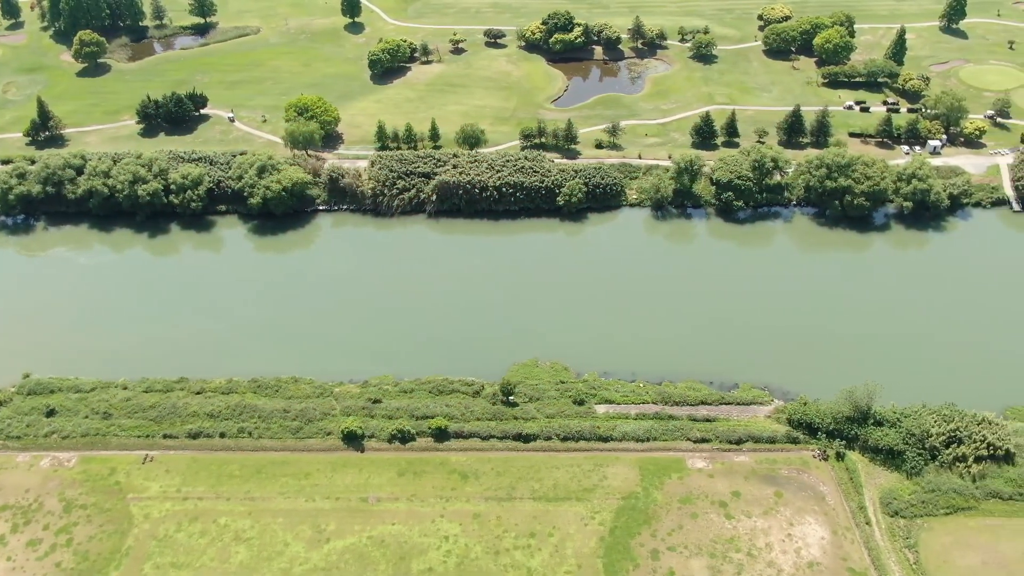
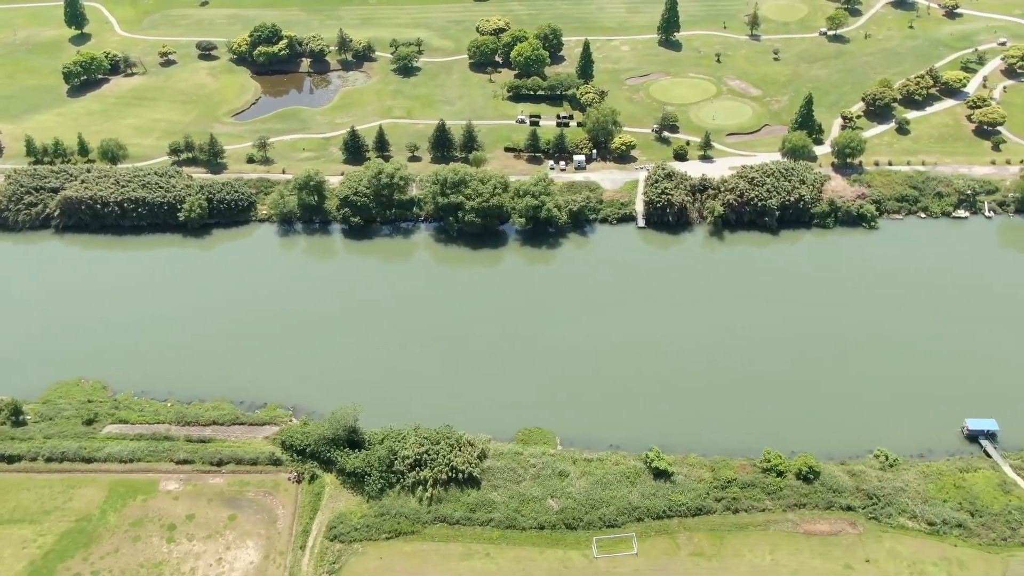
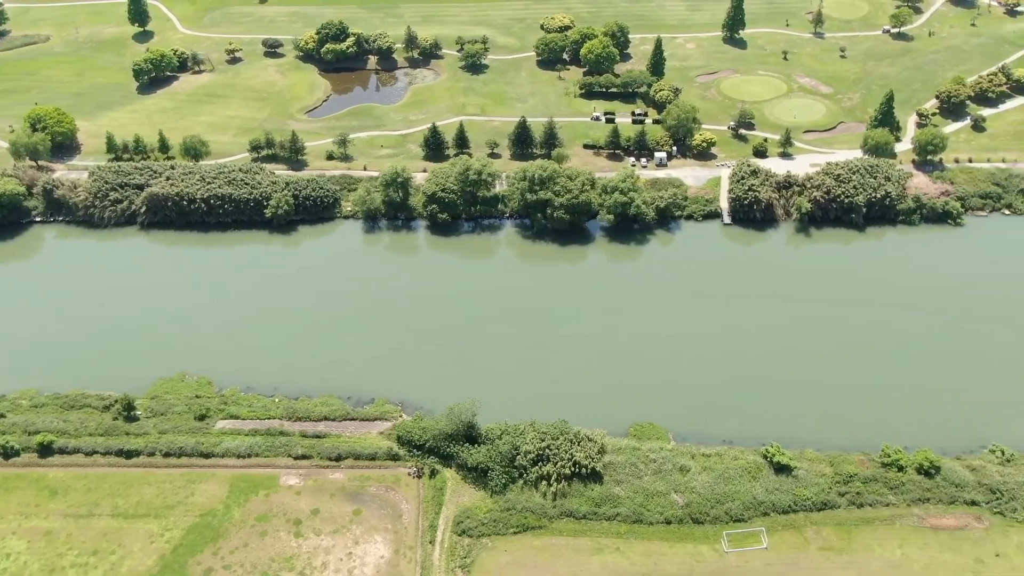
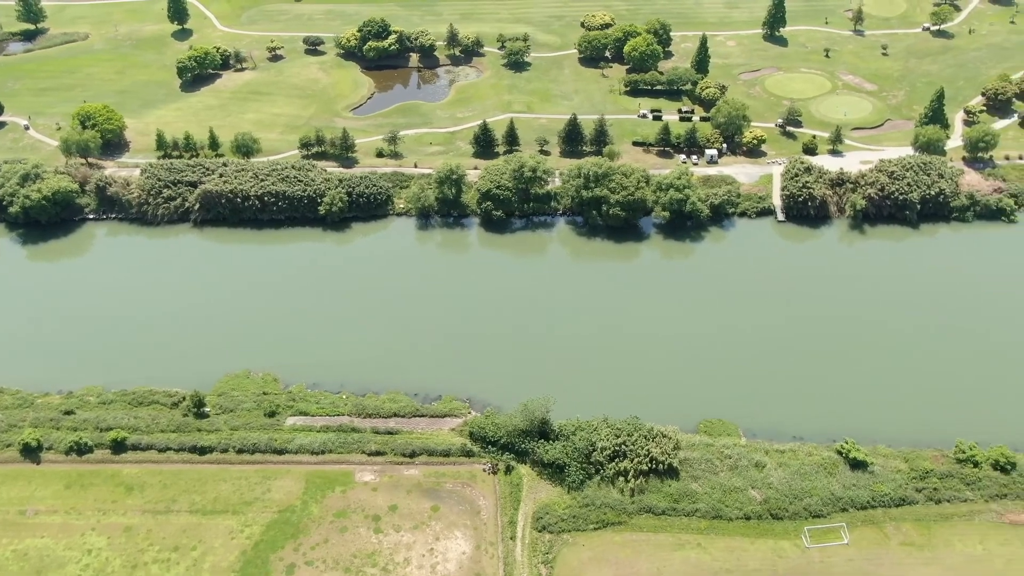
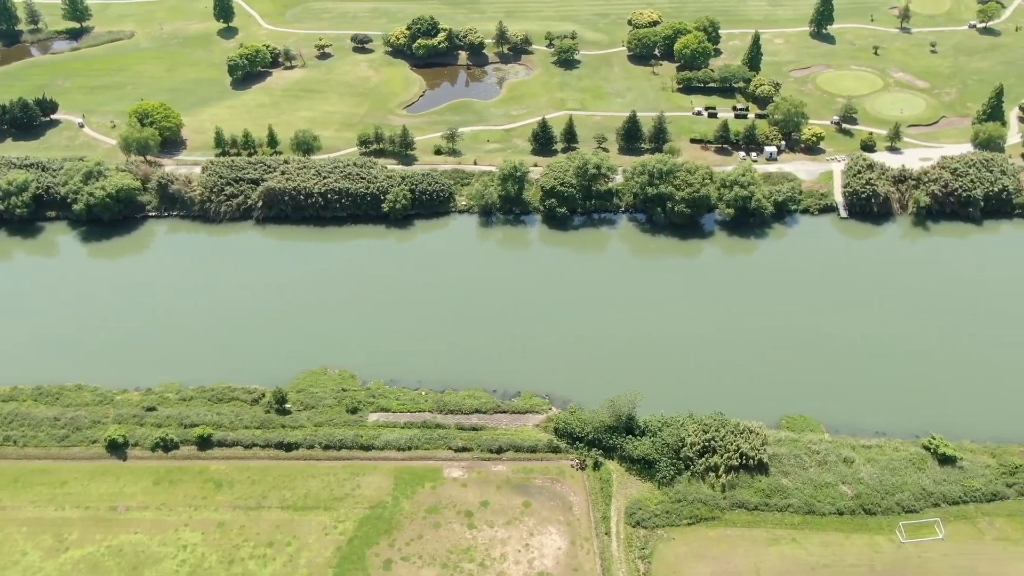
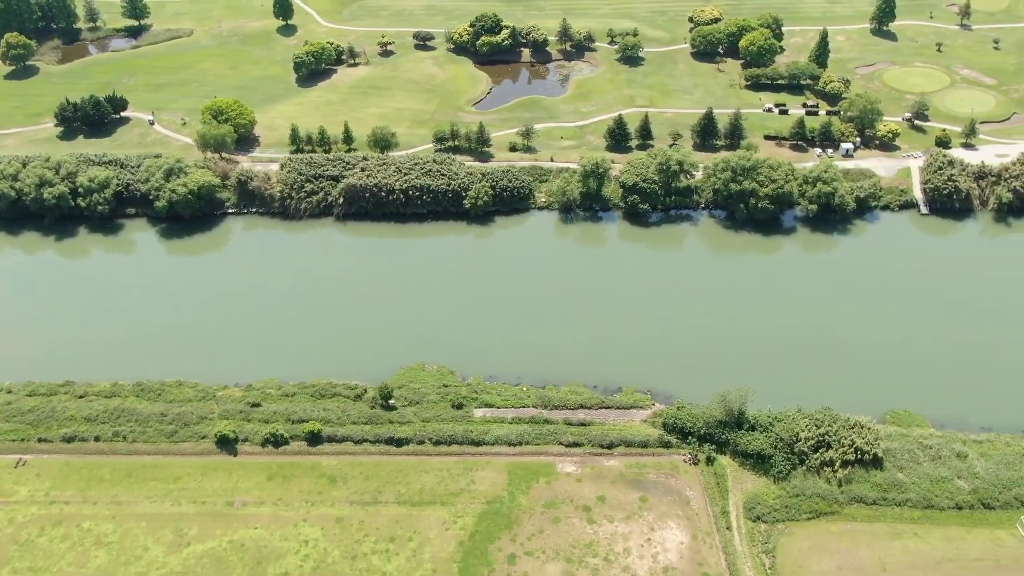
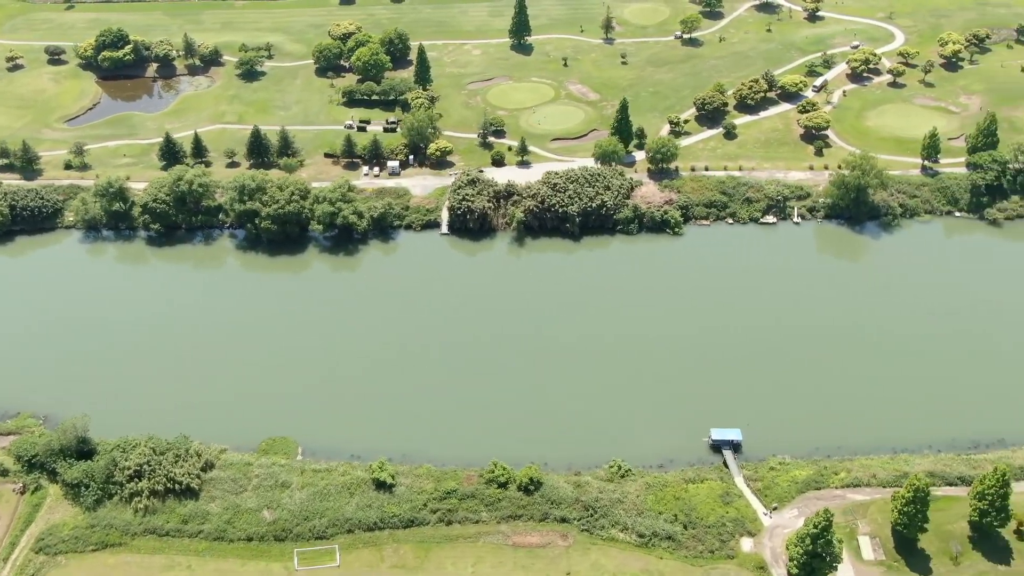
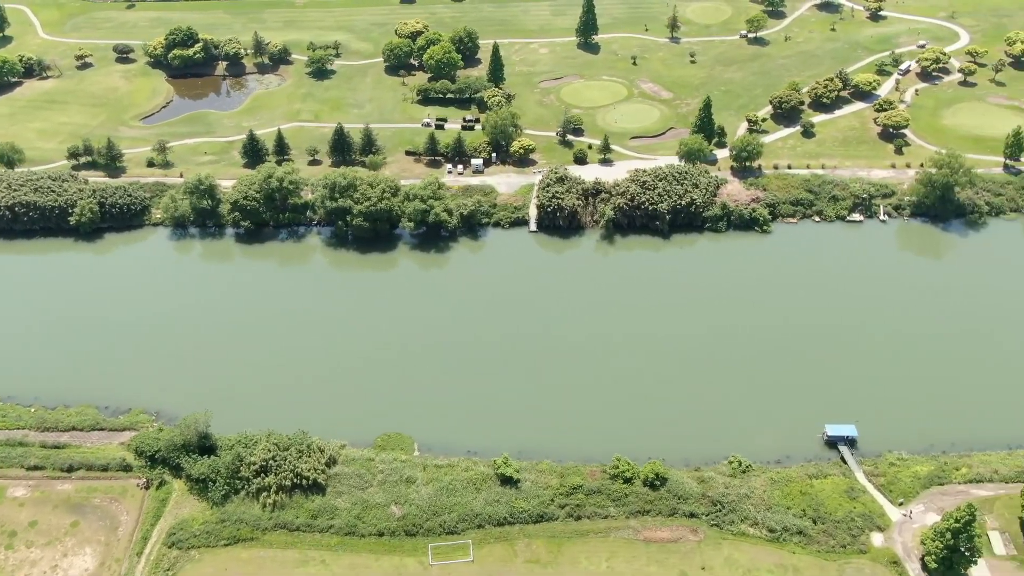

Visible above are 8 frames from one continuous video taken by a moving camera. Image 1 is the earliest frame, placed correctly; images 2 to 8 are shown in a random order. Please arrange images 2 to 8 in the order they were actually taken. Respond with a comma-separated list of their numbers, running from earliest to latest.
6, 5, 4, 3, 2, 8, 7
